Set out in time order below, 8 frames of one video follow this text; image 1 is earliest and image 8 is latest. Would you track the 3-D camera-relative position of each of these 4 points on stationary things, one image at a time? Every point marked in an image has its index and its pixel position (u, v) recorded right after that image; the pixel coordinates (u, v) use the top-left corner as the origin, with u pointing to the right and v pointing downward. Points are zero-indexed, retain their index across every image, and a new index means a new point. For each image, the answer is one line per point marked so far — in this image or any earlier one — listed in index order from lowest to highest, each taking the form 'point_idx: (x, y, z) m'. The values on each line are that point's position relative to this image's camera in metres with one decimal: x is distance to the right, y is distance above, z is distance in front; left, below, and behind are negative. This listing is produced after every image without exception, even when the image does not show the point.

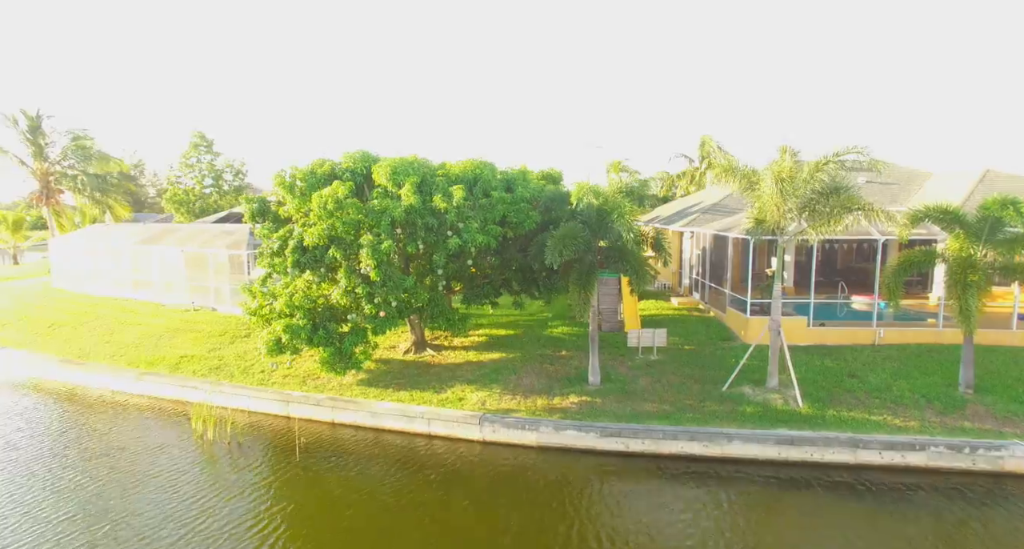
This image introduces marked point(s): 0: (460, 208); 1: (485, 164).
0: (-1.1, +1.4, +11.7) m
1: (-0.6, +2.6, +13.1) m
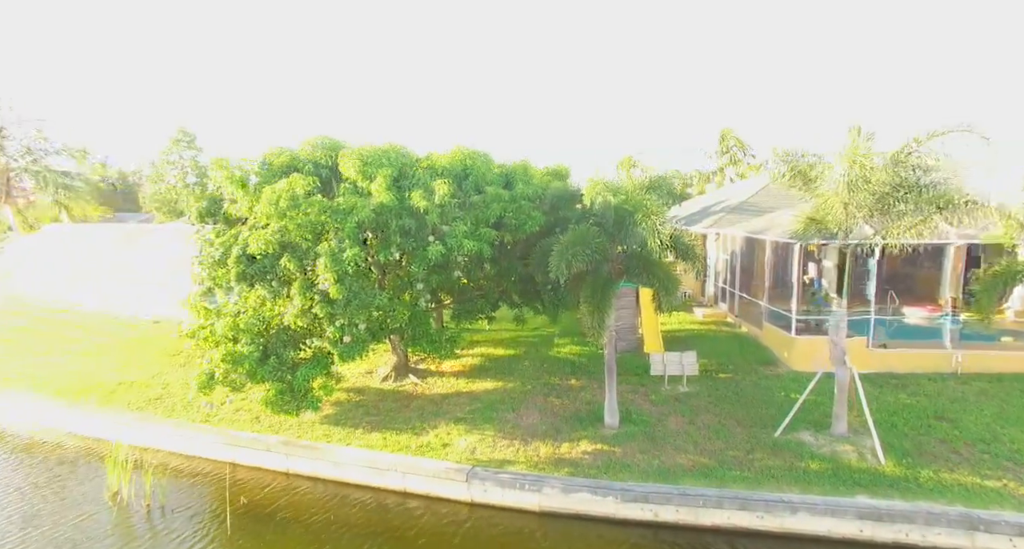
0: (-1.2, +1.1, +9.3) m
1: (-0.7, +2.4, +10.7) m
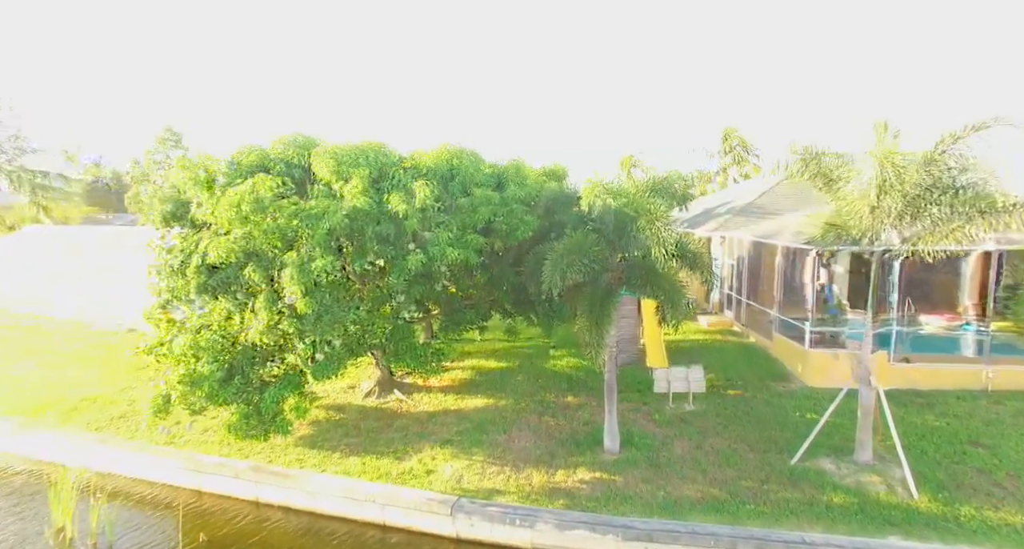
0: (-1.3, +1.0, +8.4) m
1: (-0.9, +2.2, +9.8) m
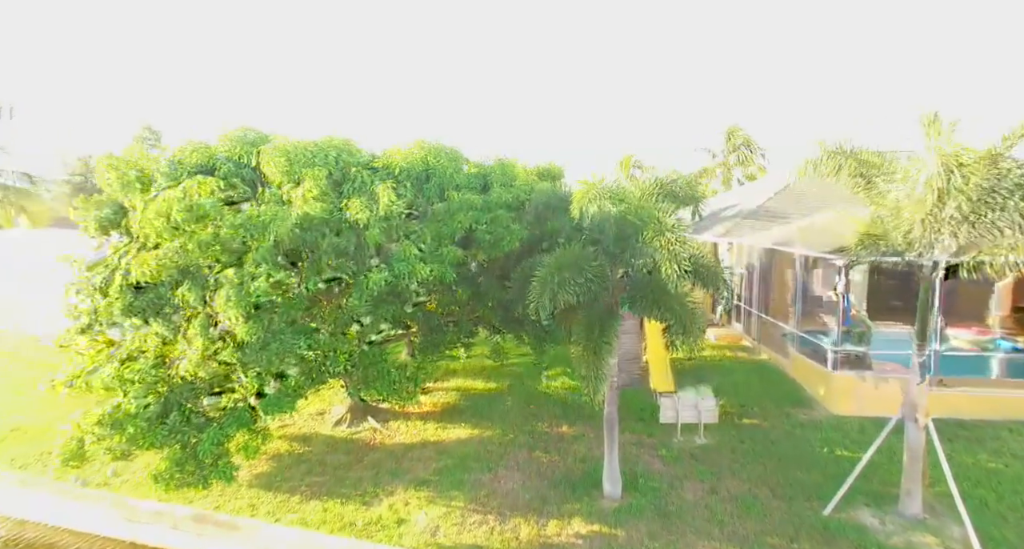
0: (-1.6, +0.7, +7.1) m
1: (-1.1, +1.9, +8.6) m
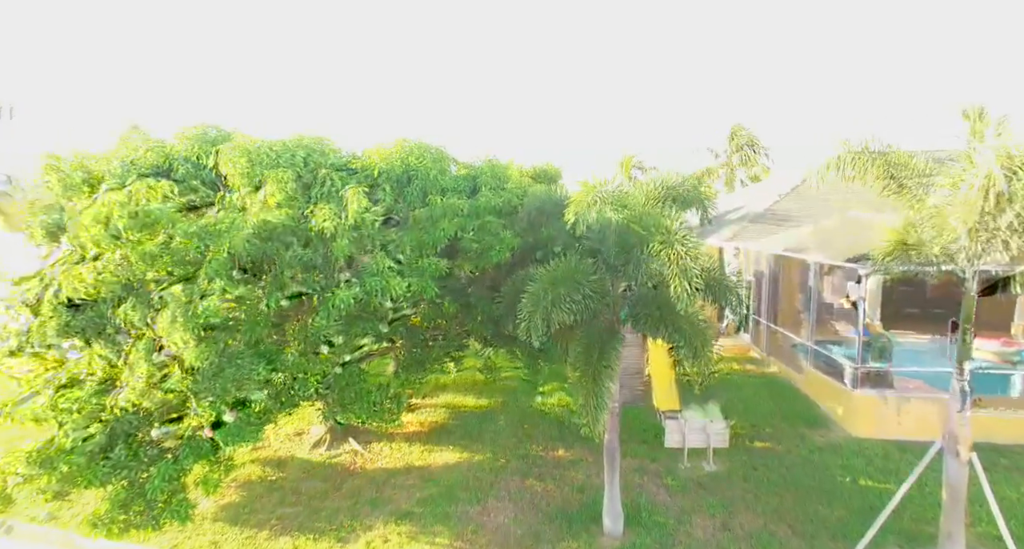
0: (-1.7, +0.5, +6.3) m
1: (-1.2, +1.8, +7.8) m
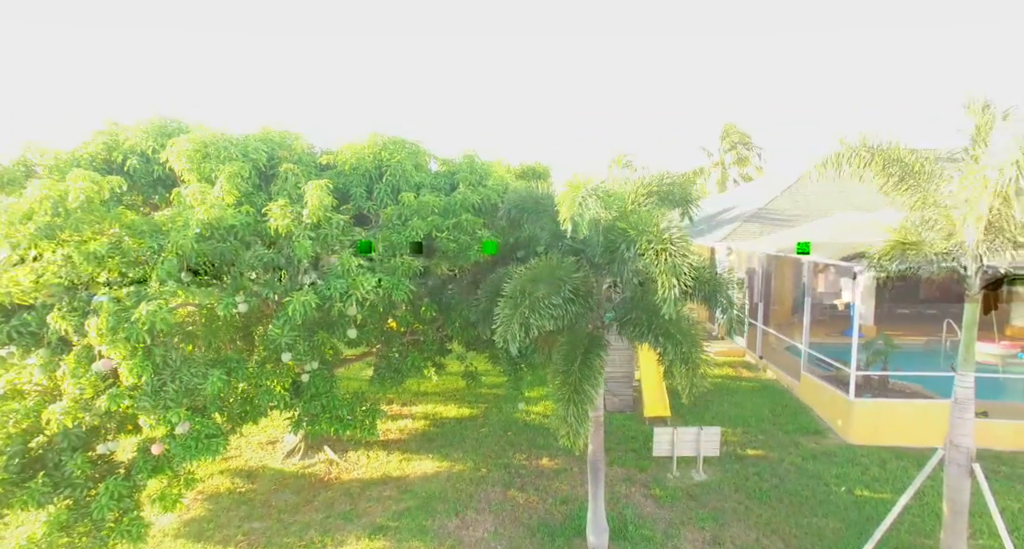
0: (-1.9, +0.5, +5.9) m
1: (-1.5, +1.8, +7.4) m
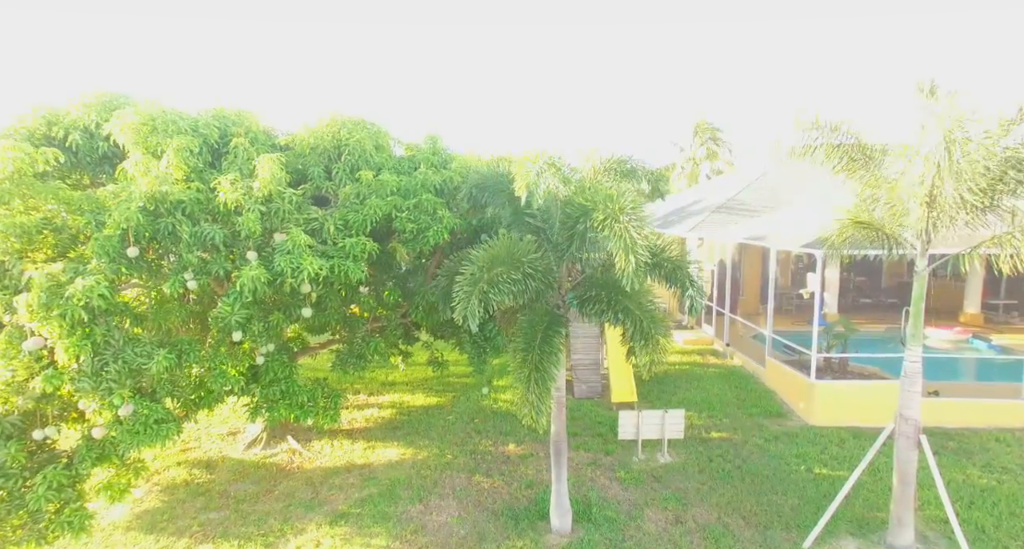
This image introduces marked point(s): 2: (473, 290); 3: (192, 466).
0: (-2.4, +0.8, +5.8) m
1: (-2.0, +2.0, +7.2) m
2: (-0.4, -0.1, +5.6) m
3: (-4.9, -2.9, +8.6) m
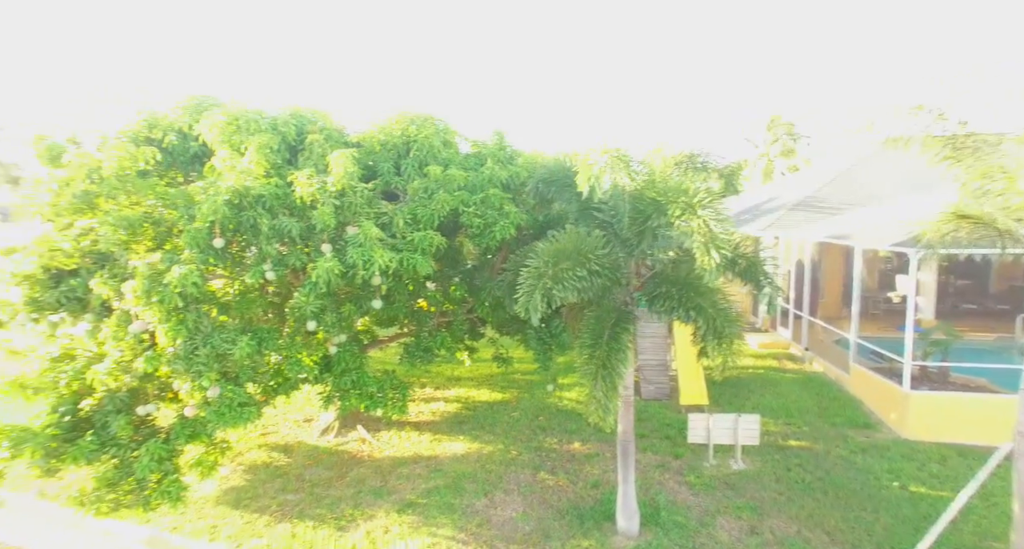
0: (-1.6, +0.8, +5.9) m
1: (-1.1, +2.1, +7.4) m
2: (+0.3, -0.1, +5.6) m
3: (-3.9, -2.8, +9.1) m
